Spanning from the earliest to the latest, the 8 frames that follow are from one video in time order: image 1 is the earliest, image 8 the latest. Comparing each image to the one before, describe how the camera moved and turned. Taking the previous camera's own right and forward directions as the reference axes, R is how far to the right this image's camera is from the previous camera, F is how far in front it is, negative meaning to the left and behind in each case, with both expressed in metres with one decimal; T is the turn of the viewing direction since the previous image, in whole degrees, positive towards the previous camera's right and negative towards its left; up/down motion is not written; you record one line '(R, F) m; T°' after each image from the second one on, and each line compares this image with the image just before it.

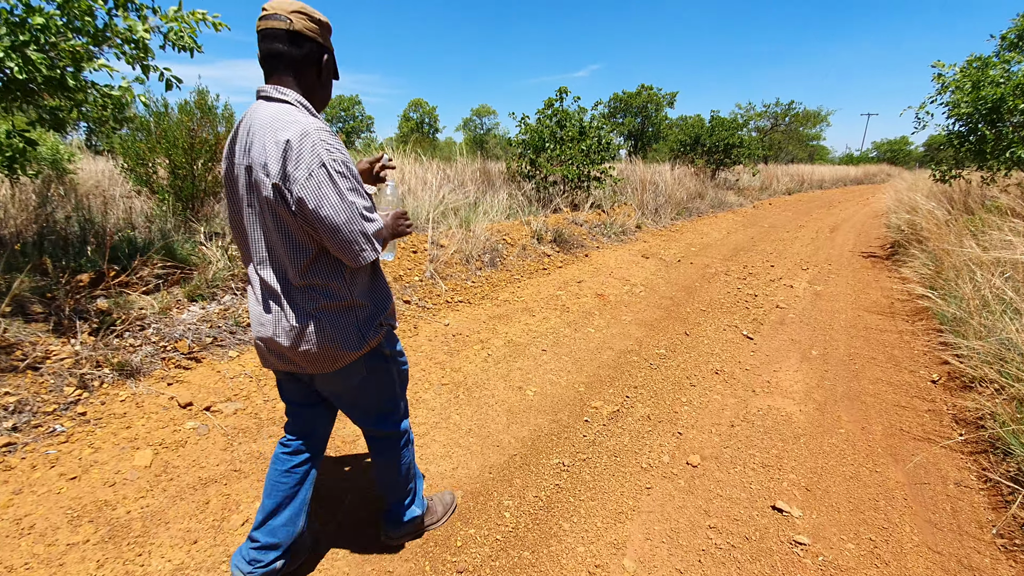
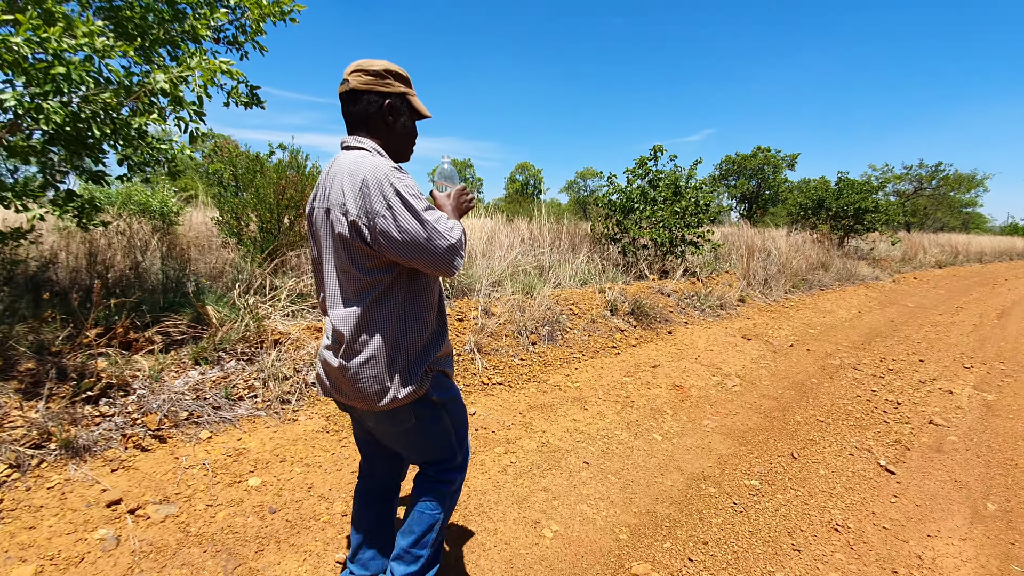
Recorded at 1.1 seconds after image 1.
(+0.4, +0.7) m; -12°
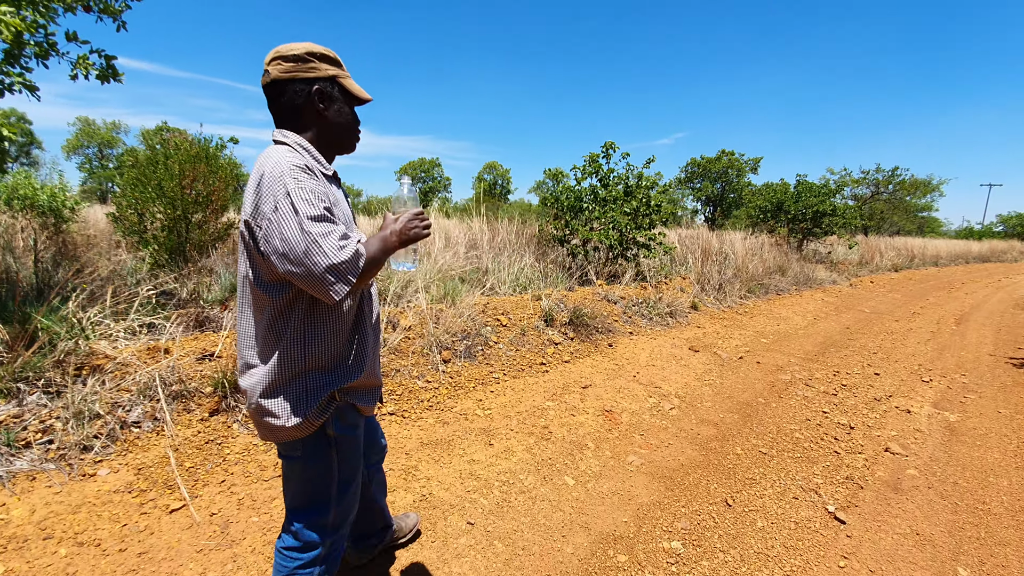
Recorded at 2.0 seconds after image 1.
(+0.5, +0.6) m; +3°
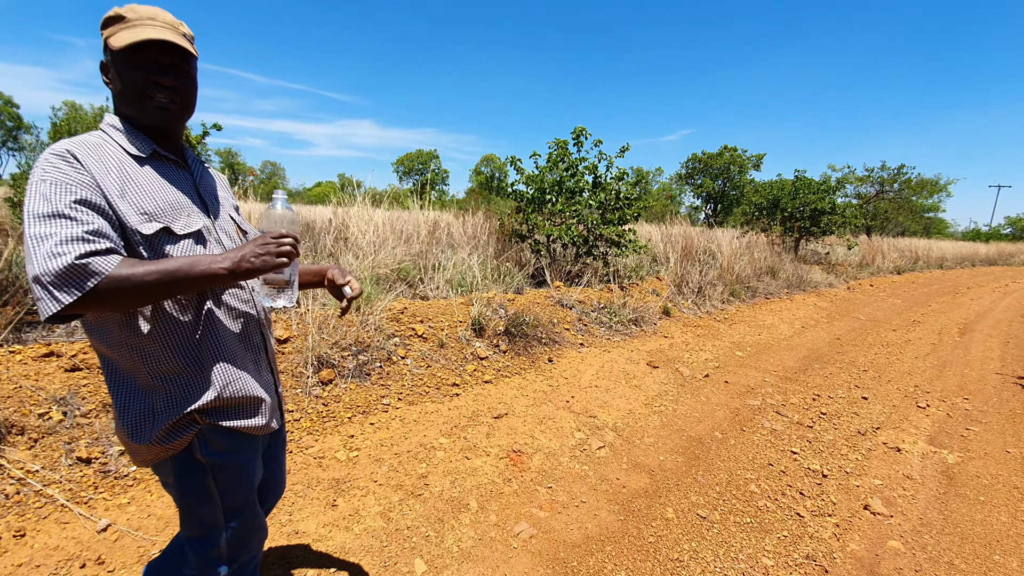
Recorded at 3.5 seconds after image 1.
(+0.7, +0.7) m; 0°
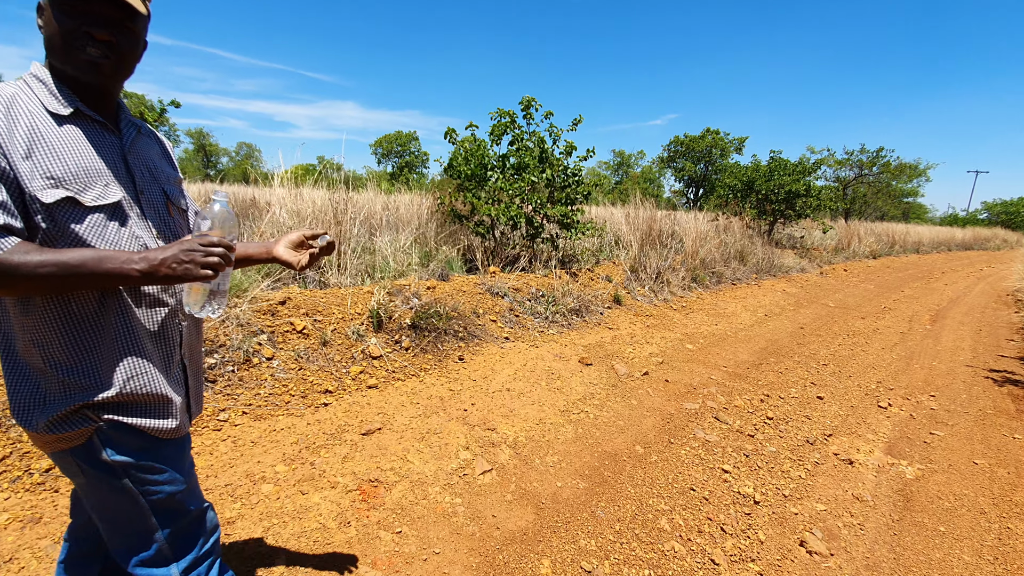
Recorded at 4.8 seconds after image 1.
(+0.6, +0.6) m; +2°
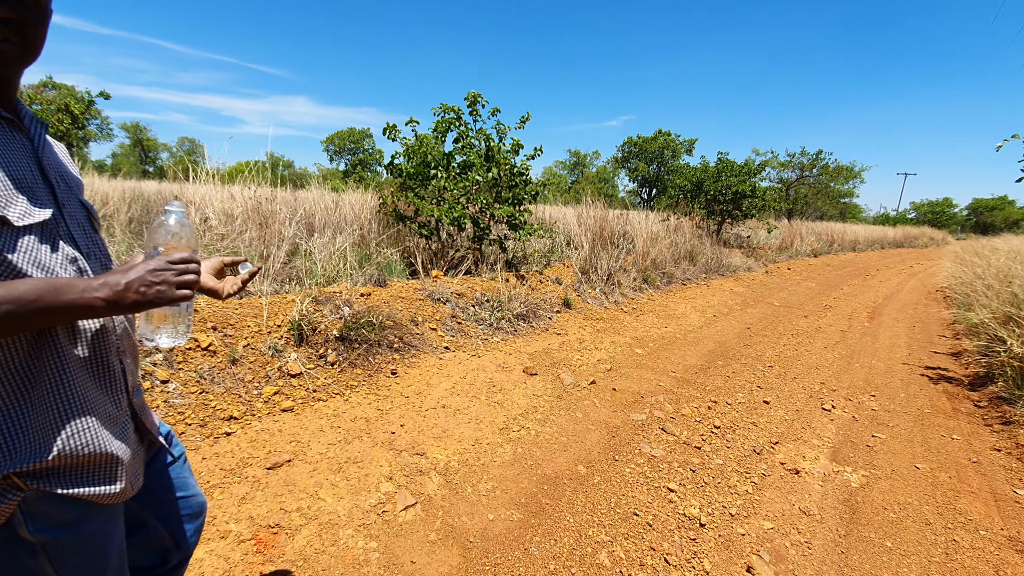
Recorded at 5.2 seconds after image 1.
(+0.2, +0.2) m; +5°
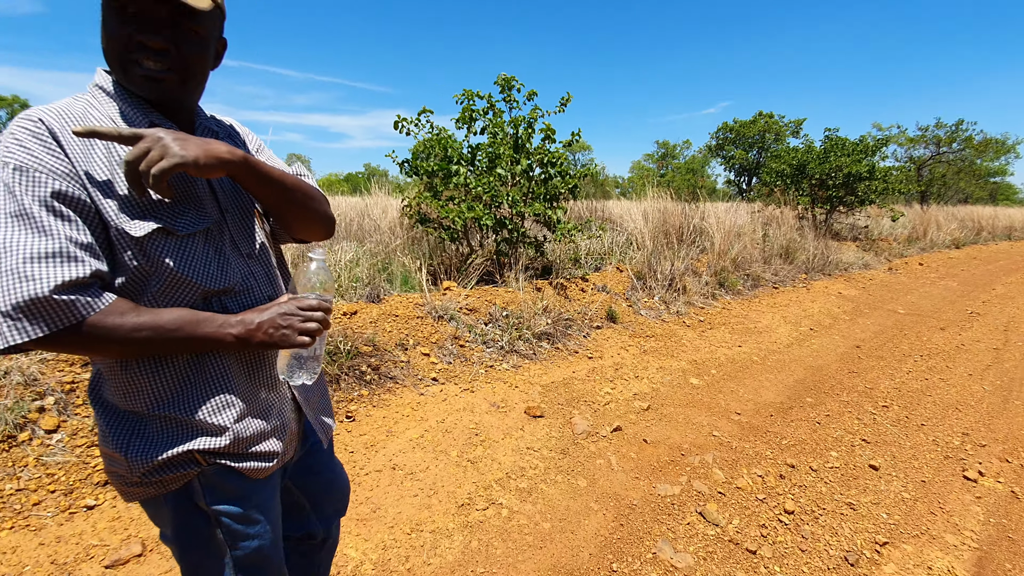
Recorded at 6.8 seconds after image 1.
(+0.6, +0.9) m; -11°
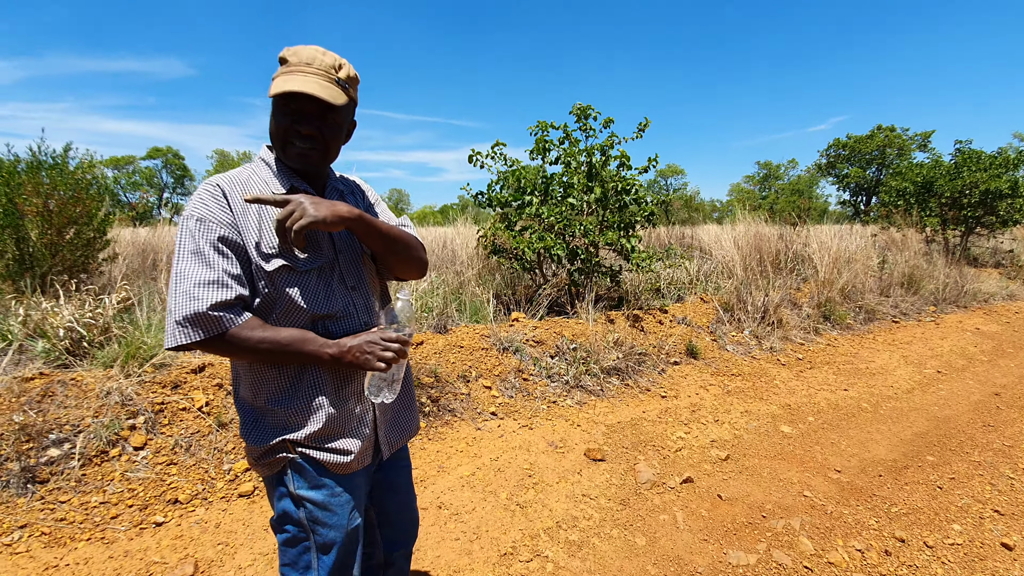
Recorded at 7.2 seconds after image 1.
(+0.2, +0.1) m; -11°
